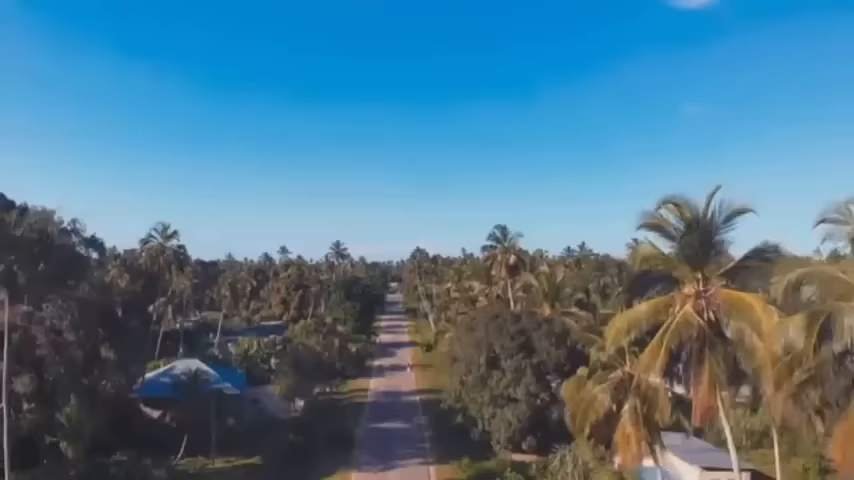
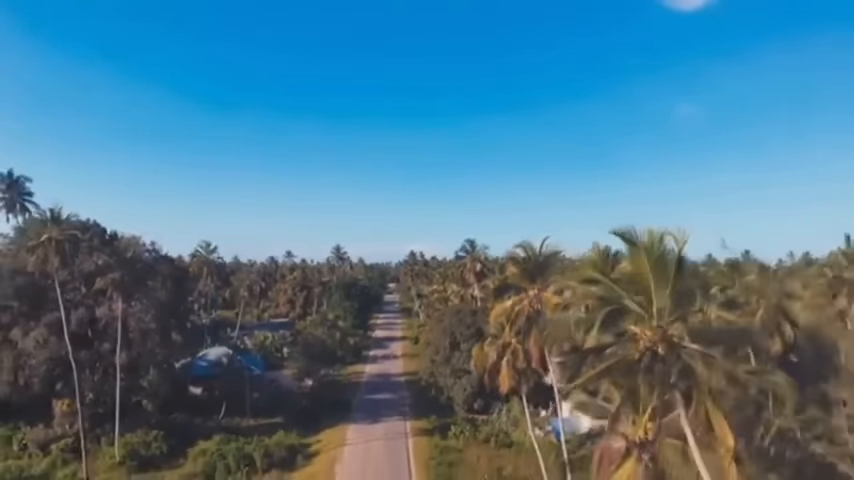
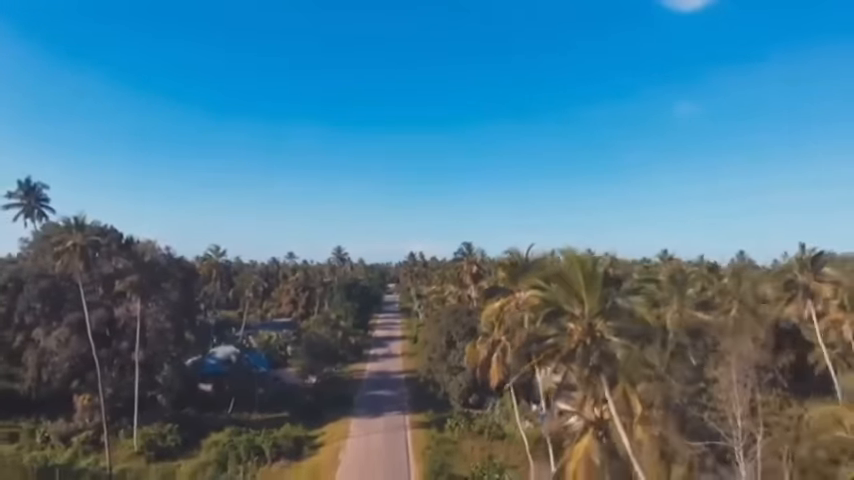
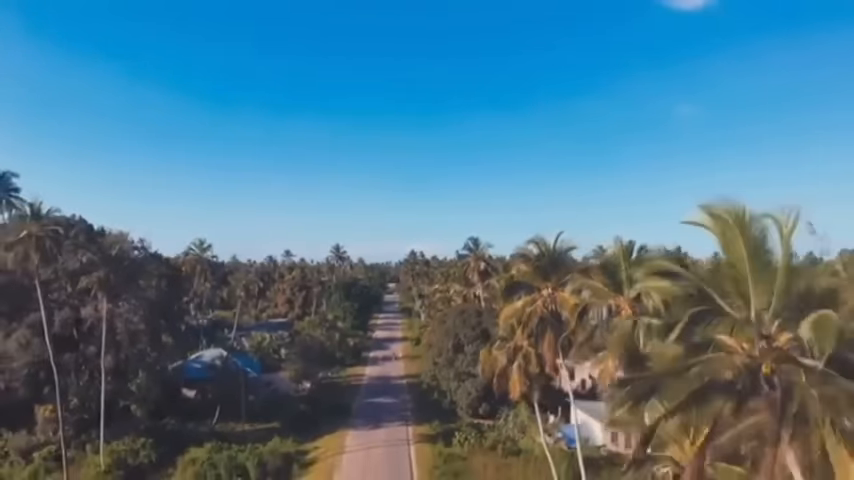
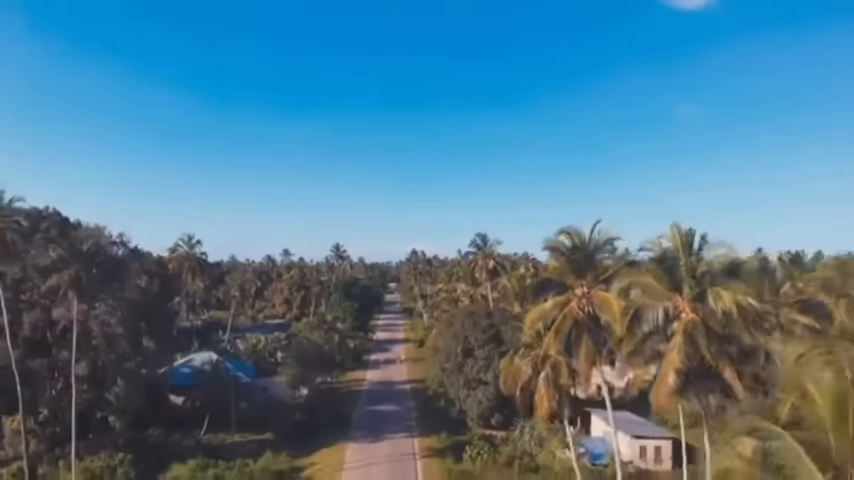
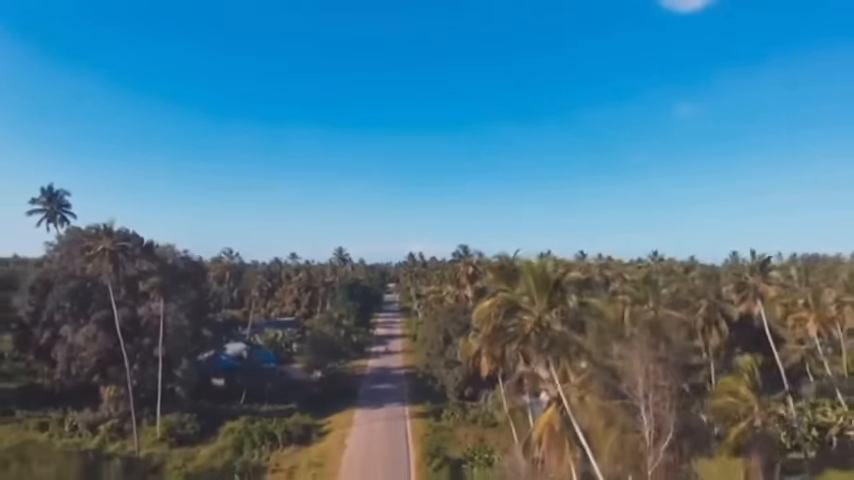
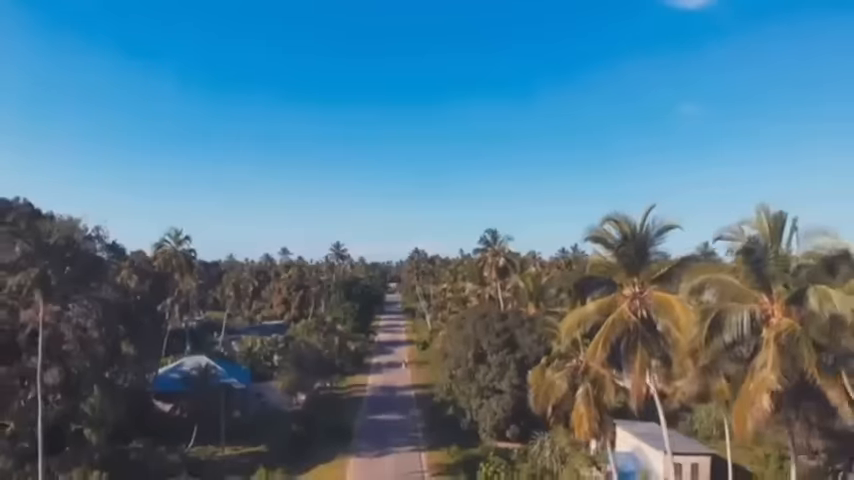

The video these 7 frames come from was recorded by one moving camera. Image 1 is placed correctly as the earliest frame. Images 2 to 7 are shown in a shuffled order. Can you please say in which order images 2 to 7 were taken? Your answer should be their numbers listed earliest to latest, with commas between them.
7, 5, 4, 2, 3, 6
